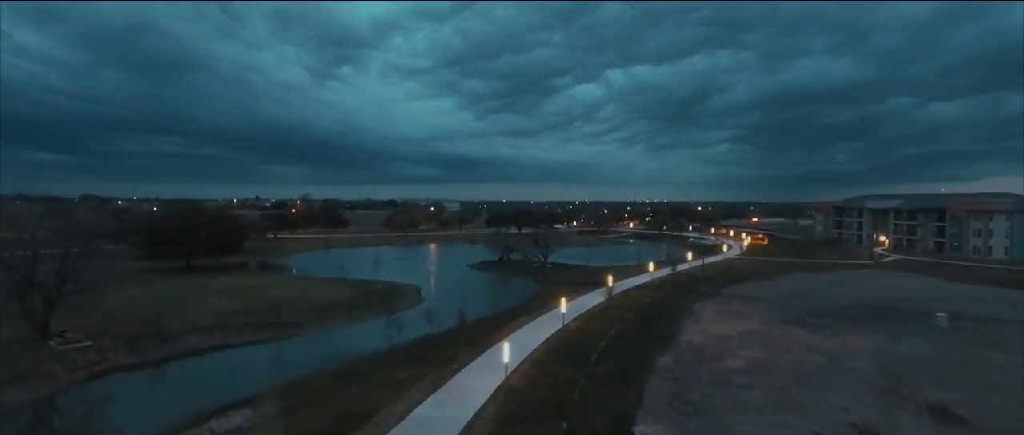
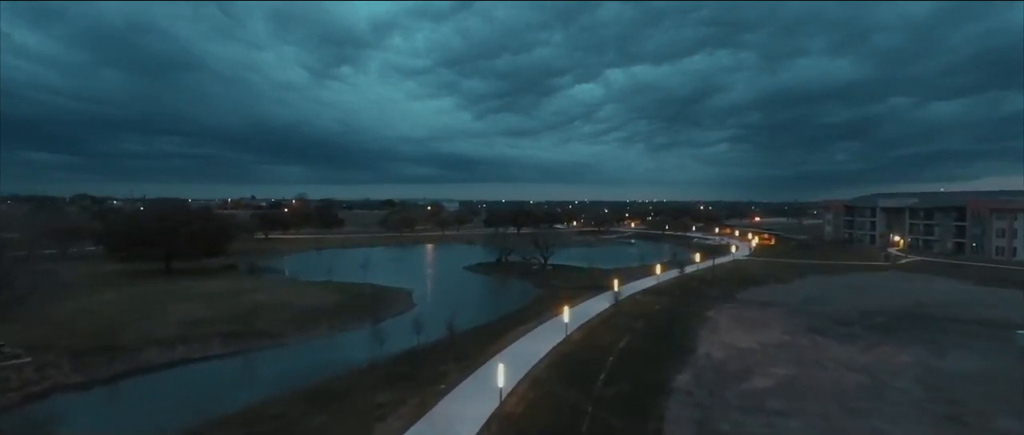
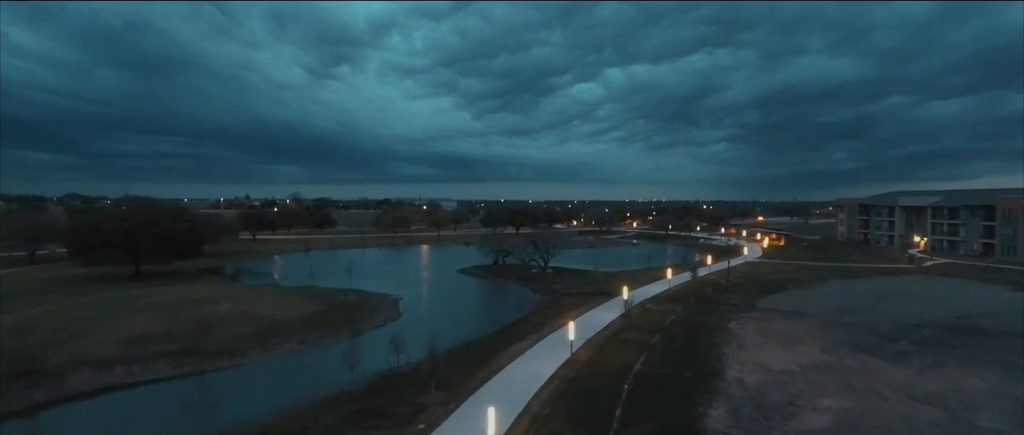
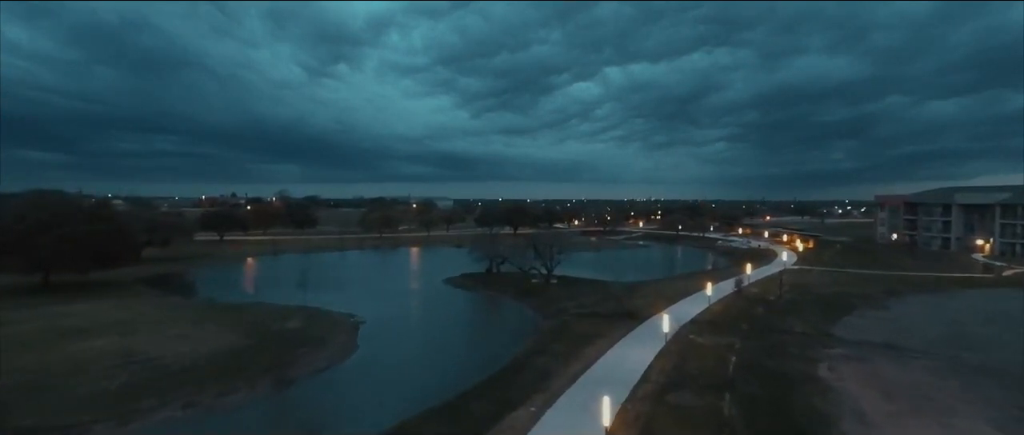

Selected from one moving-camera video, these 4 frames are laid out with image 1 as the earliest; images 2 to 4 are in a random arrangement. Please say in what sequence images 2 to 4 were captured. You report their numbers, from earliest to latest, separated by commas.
2, 3, 4
